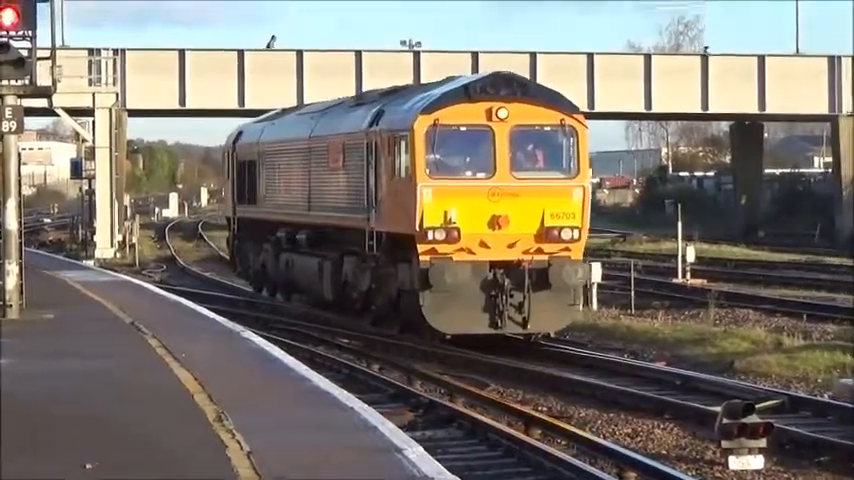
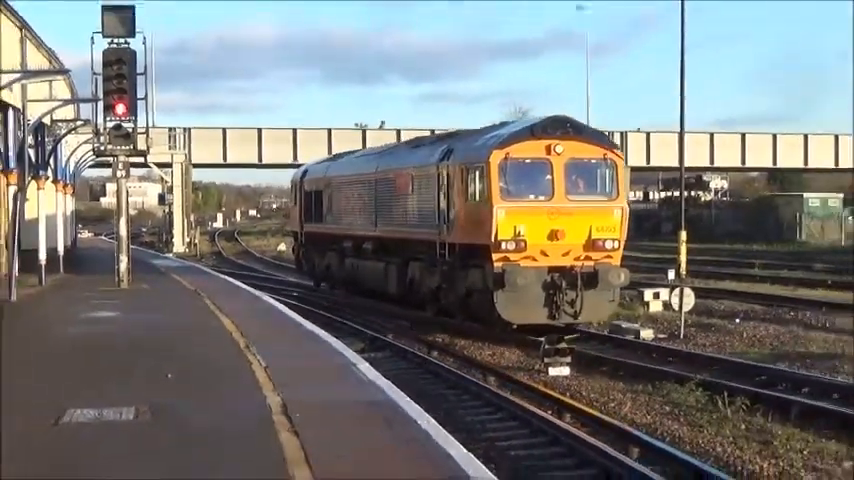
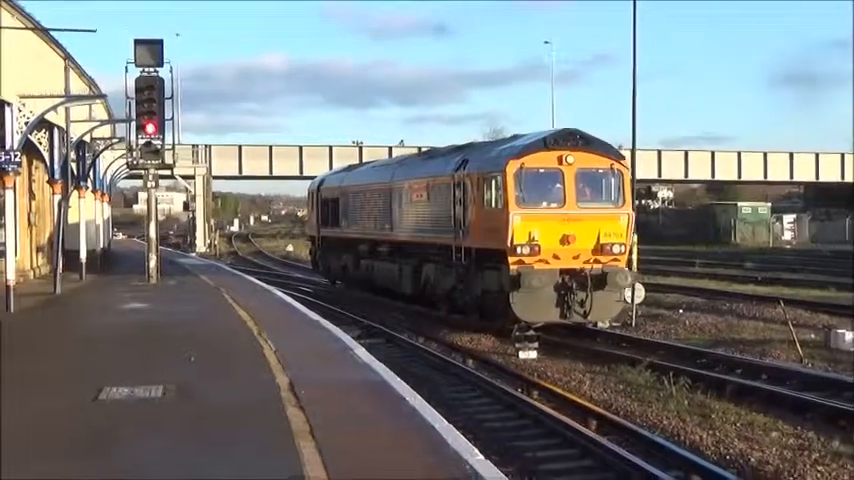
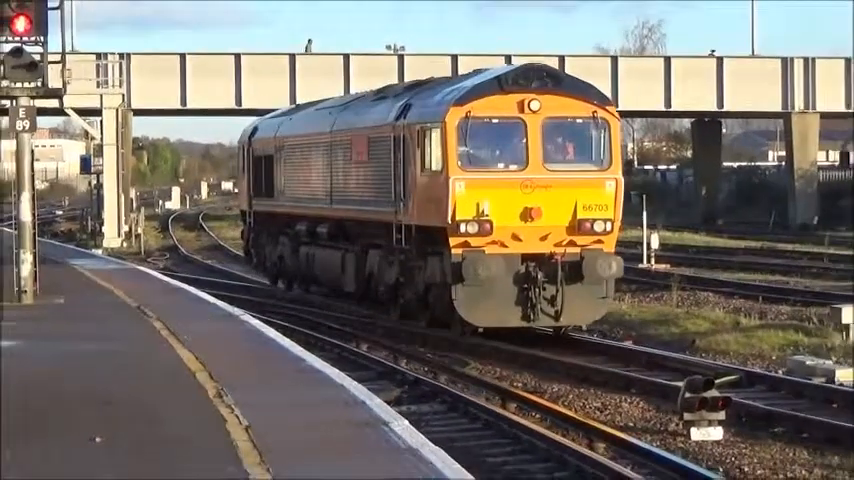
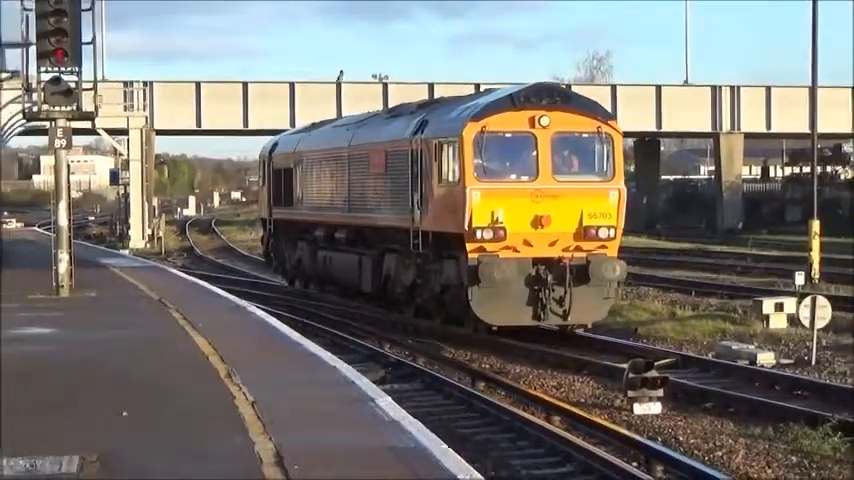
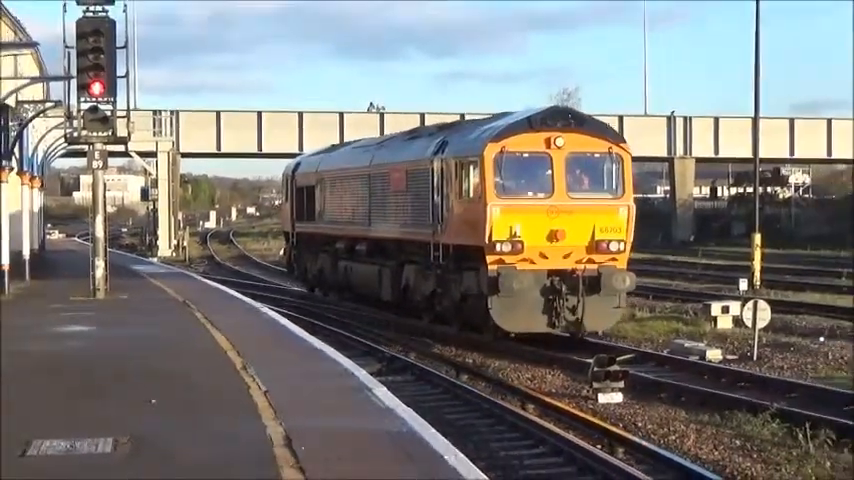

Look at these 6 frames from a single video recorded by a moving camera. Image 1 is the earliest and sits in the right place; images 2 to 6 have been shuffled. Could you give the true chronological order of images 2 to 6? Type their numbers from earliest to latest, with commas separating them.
4, 5, 6, 2, 3
